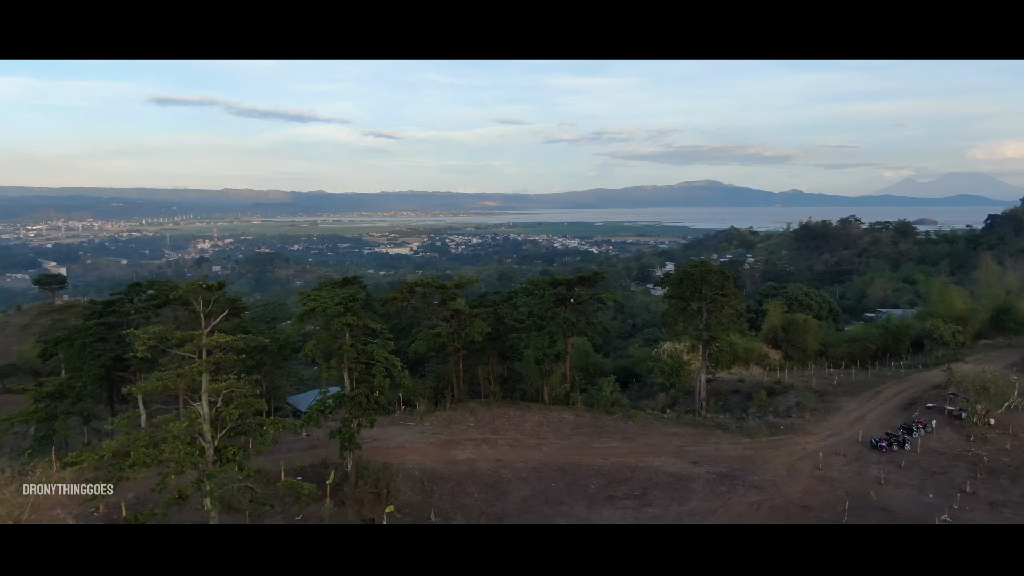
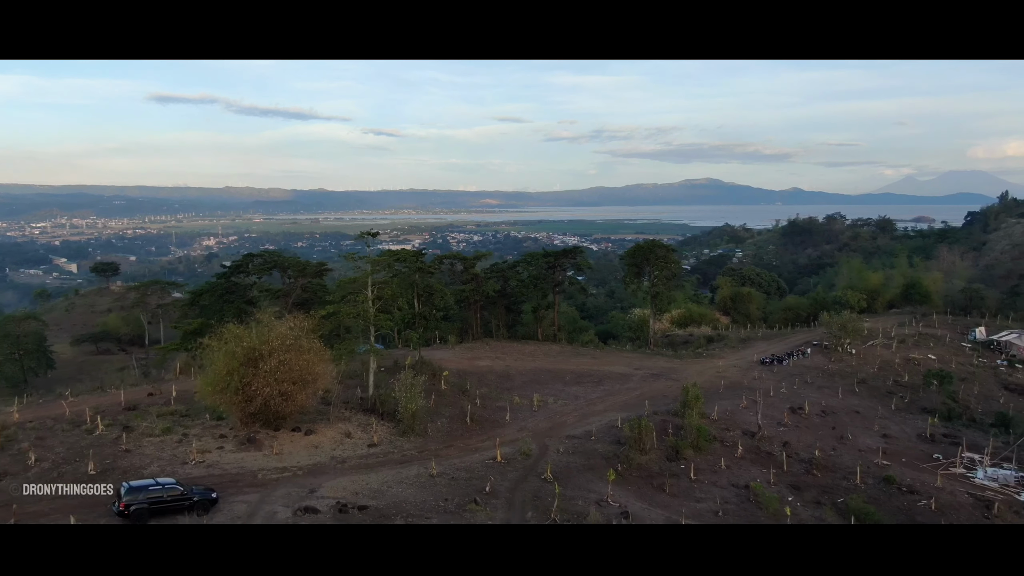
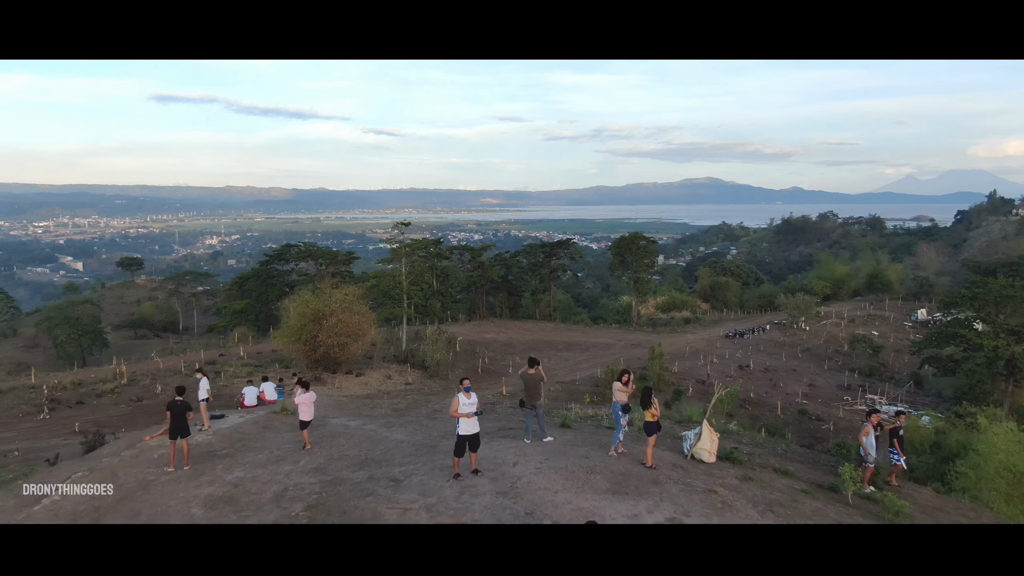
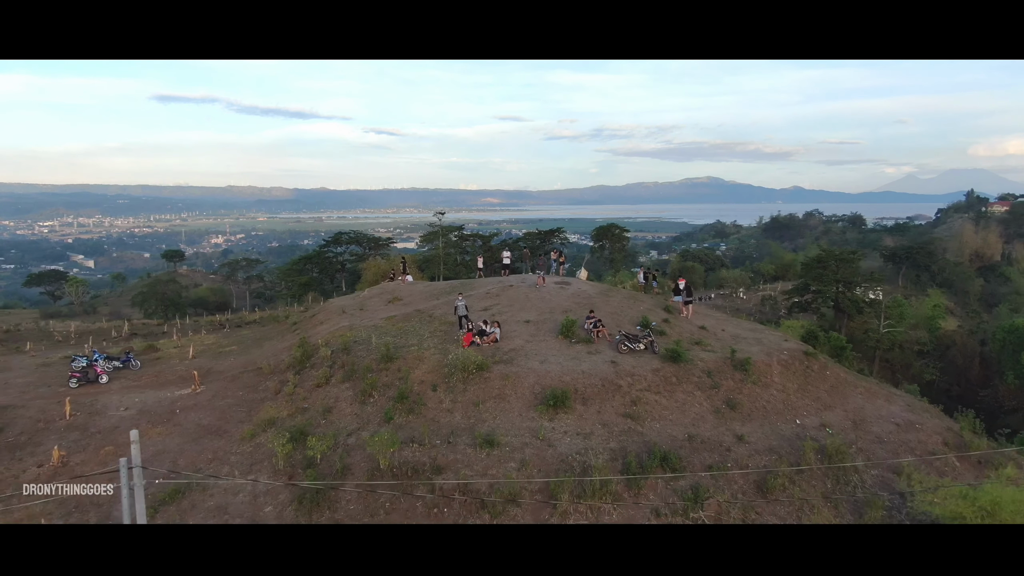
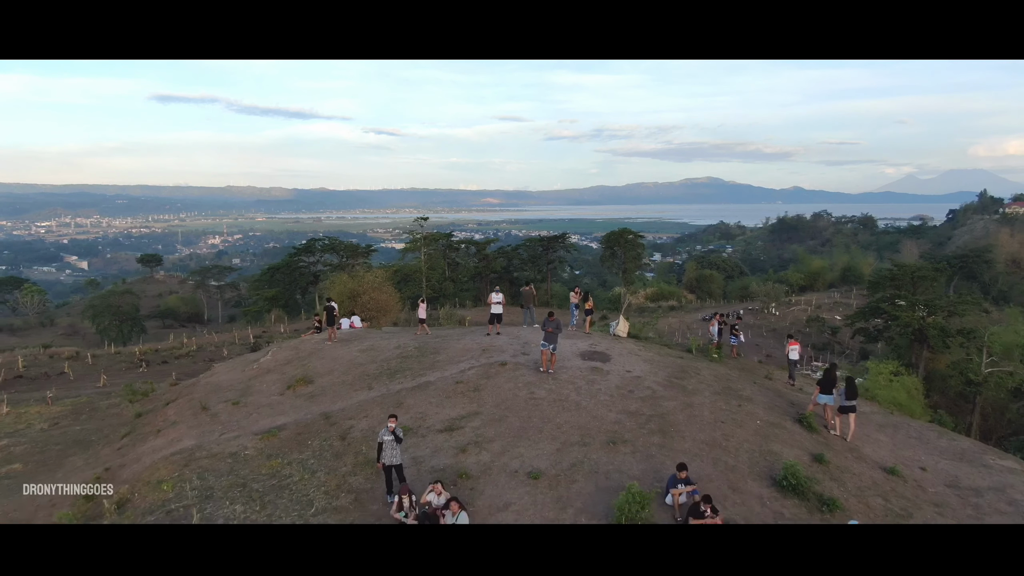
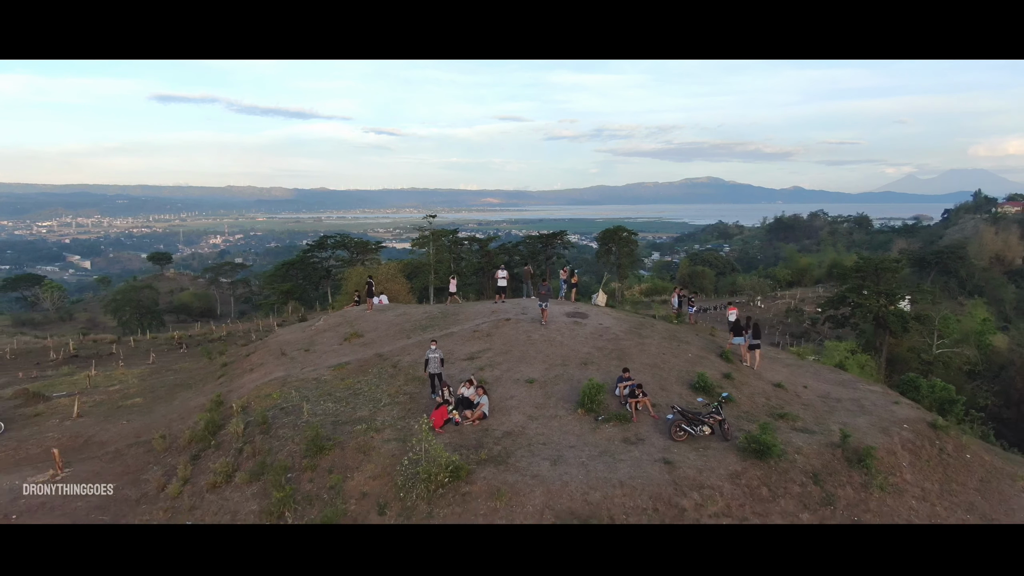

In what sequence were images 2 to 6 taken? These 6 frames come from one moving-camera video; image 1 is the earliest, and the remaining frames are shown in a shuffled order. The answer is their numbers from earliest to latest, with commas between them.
2, 3, 5, 6, 4
